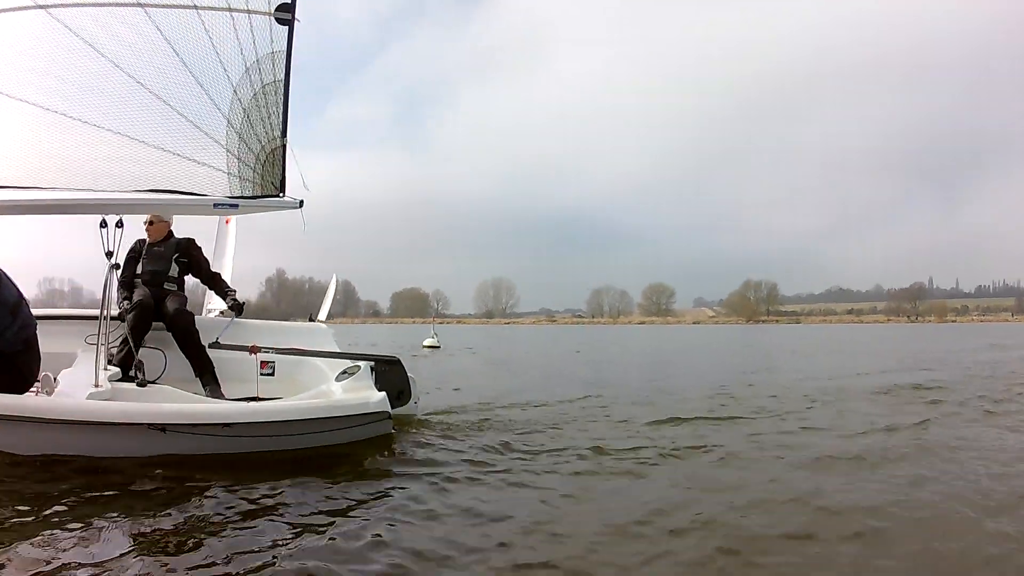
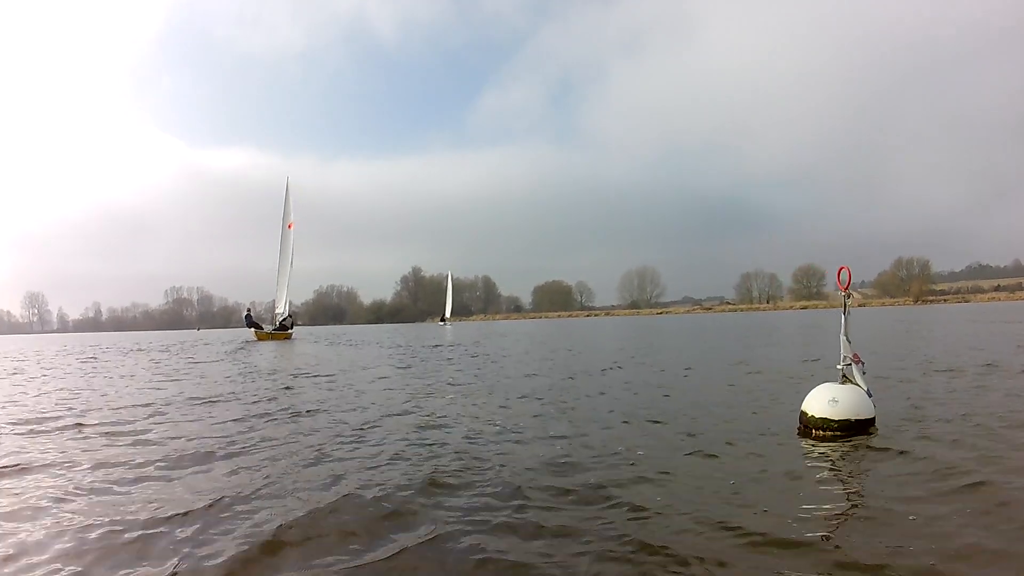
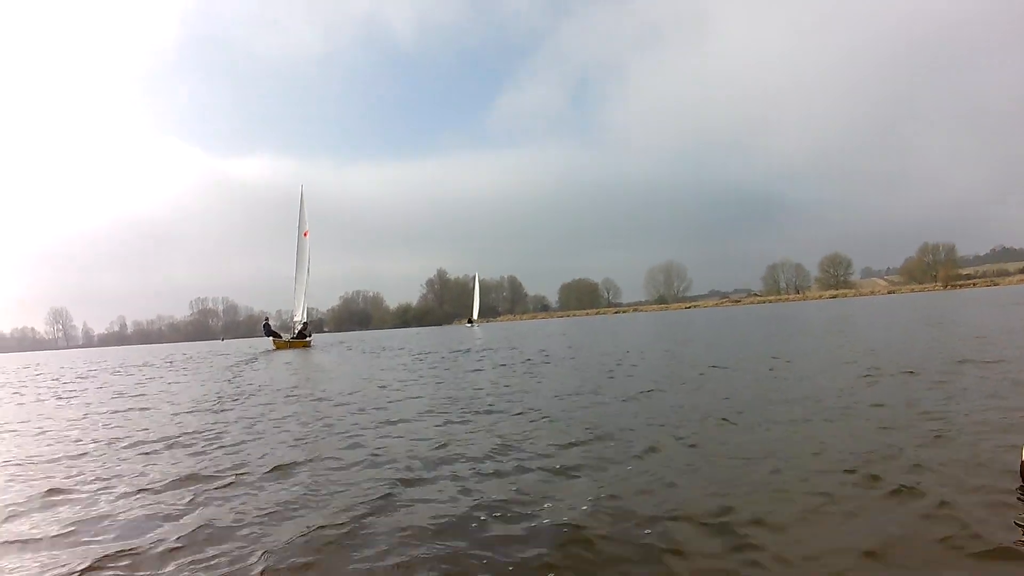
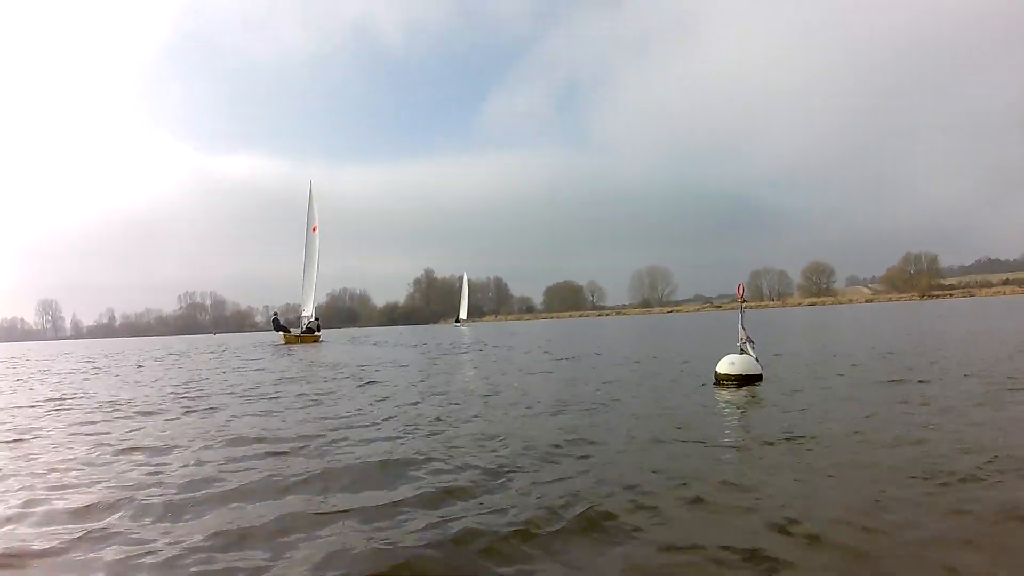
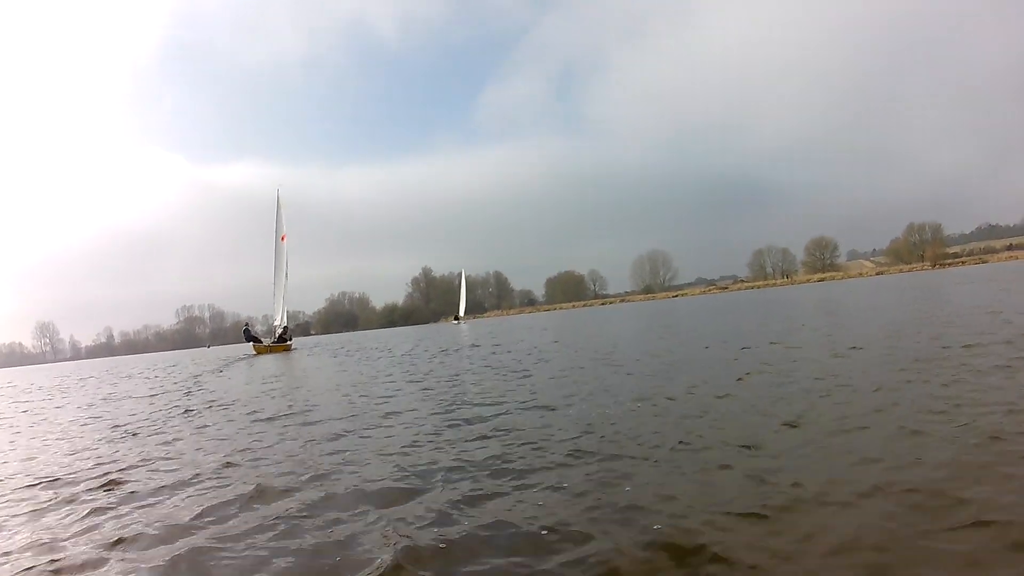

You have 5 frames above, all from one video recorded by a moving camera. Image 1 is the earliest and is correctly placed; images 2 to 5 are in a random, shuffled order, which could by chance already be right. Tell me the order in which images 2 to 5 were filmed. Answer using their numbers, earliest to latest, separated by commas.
4, 2, 3, 5
